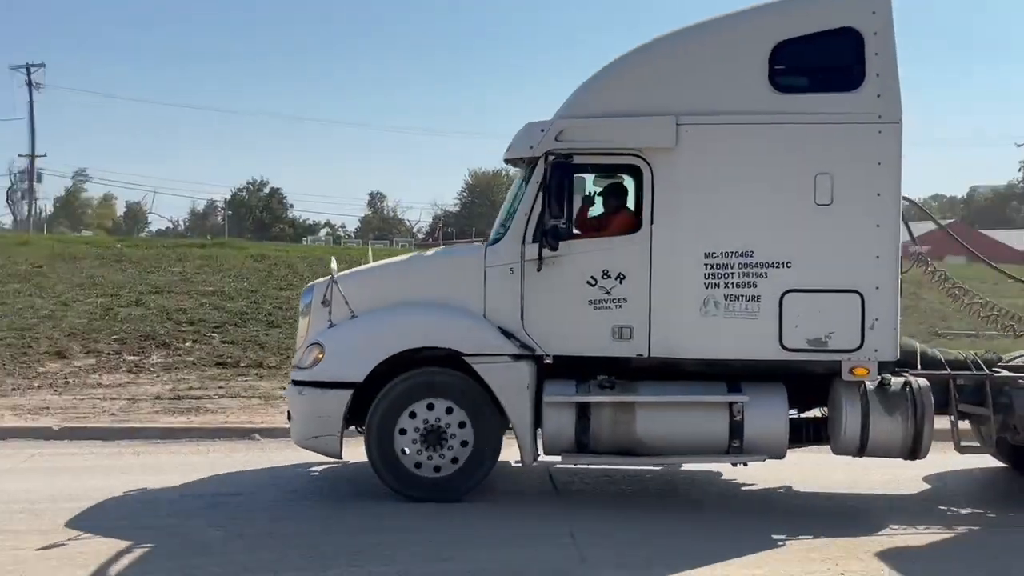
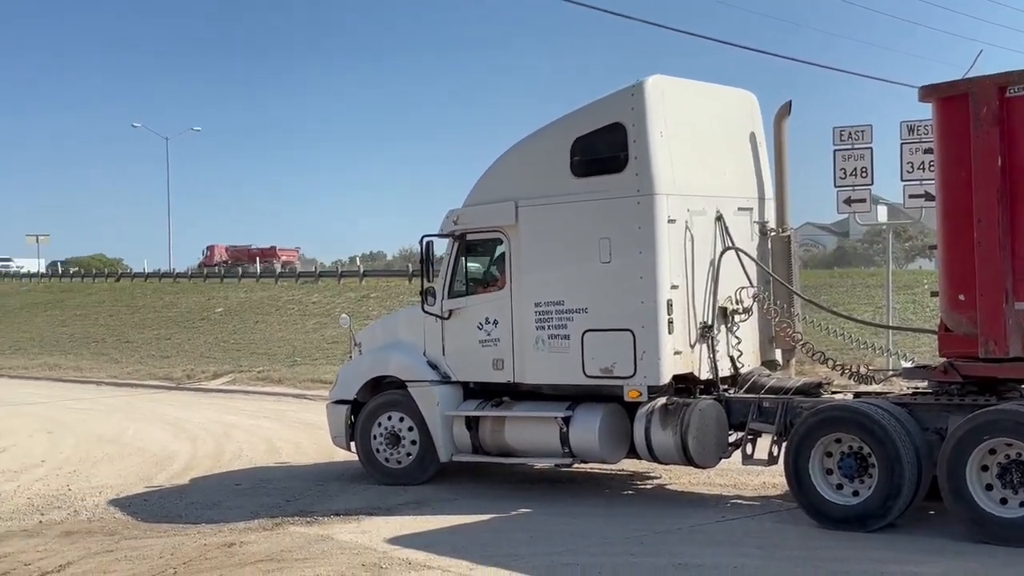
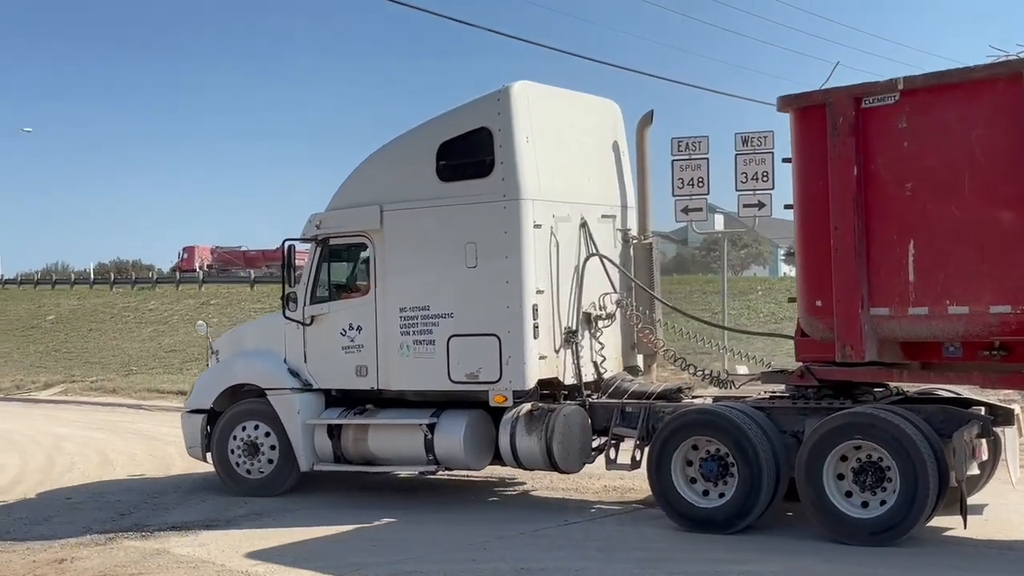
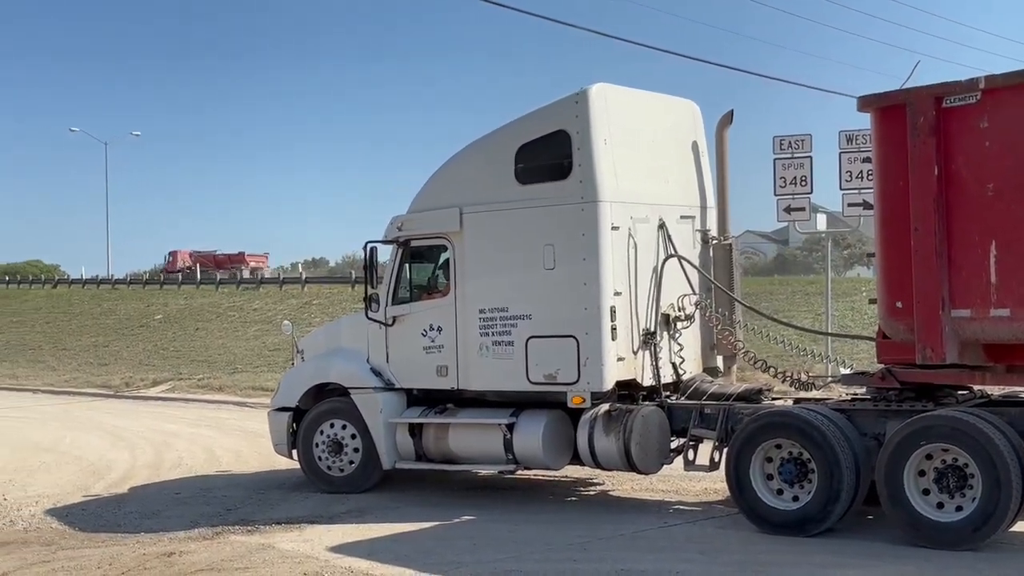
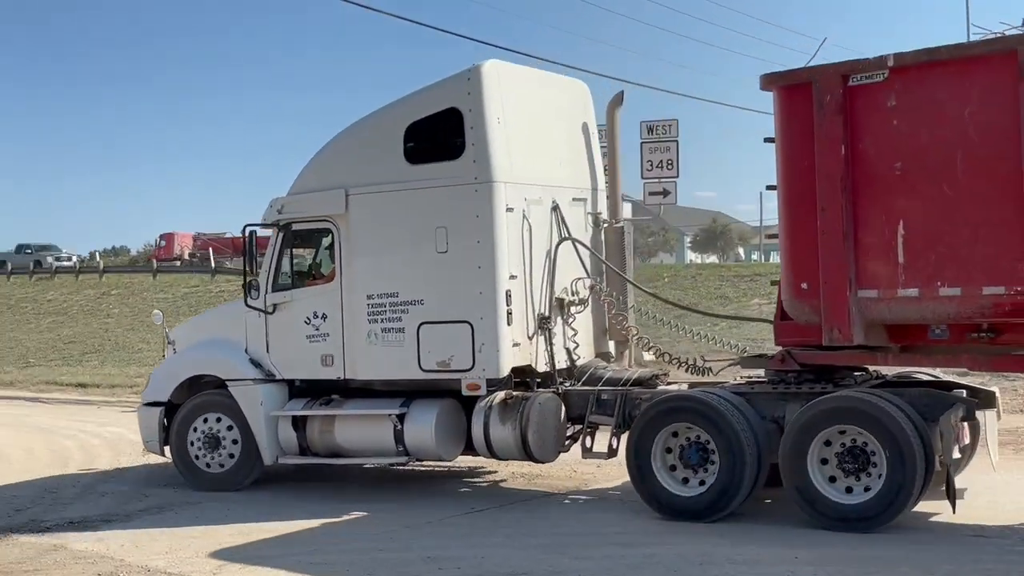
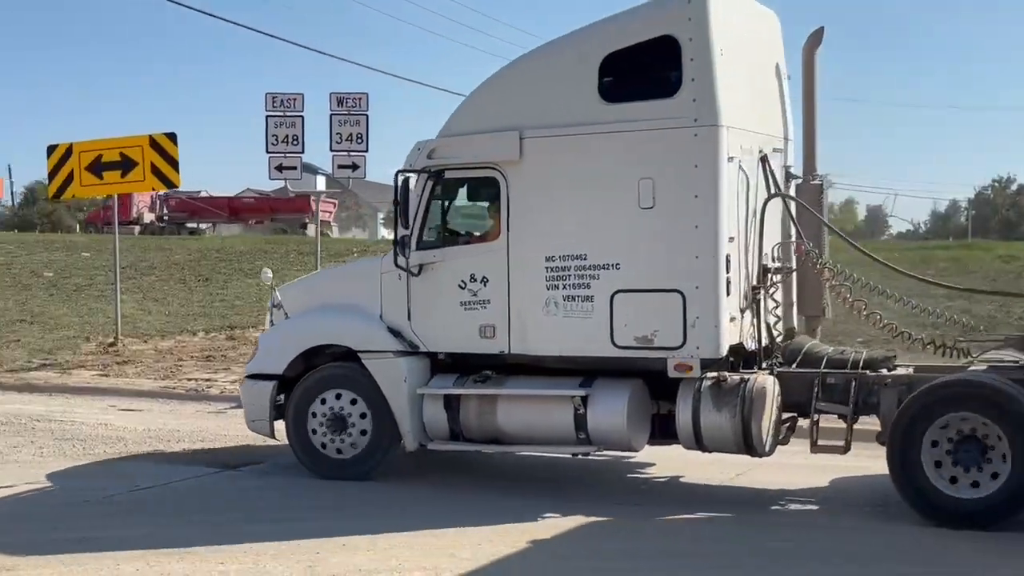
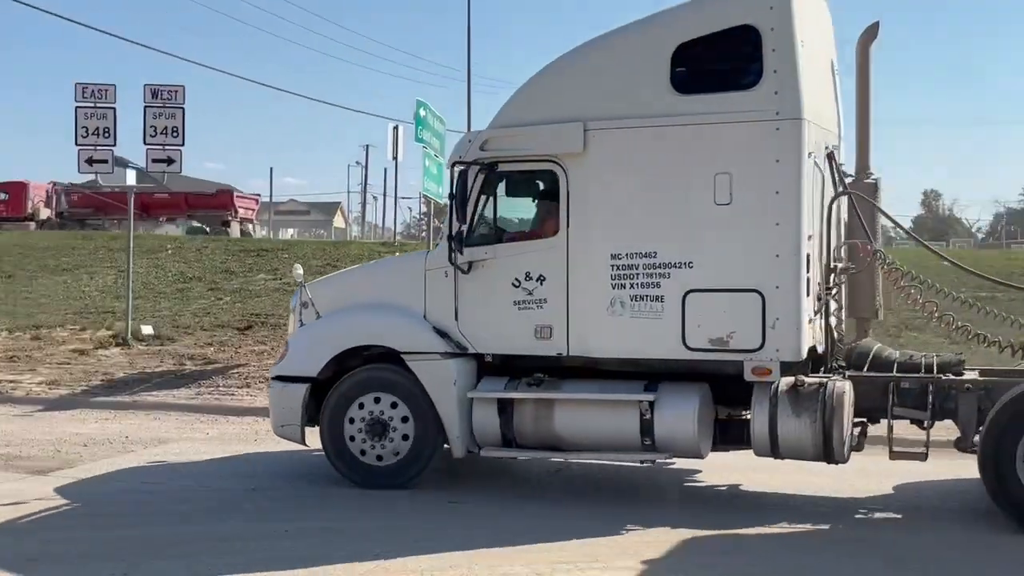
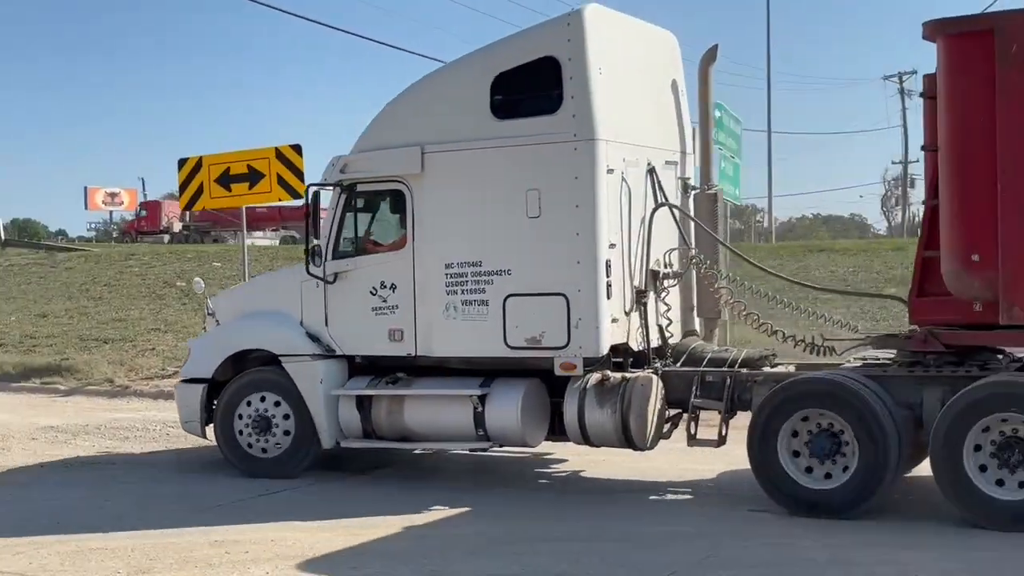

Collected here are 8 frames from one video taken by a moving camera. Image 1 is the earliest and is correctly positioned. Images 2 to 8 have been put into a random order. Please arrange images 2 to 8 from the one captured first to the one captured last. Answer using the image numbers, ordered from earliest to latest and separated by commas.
7, 6, 8, 5, 3, 4, 2
